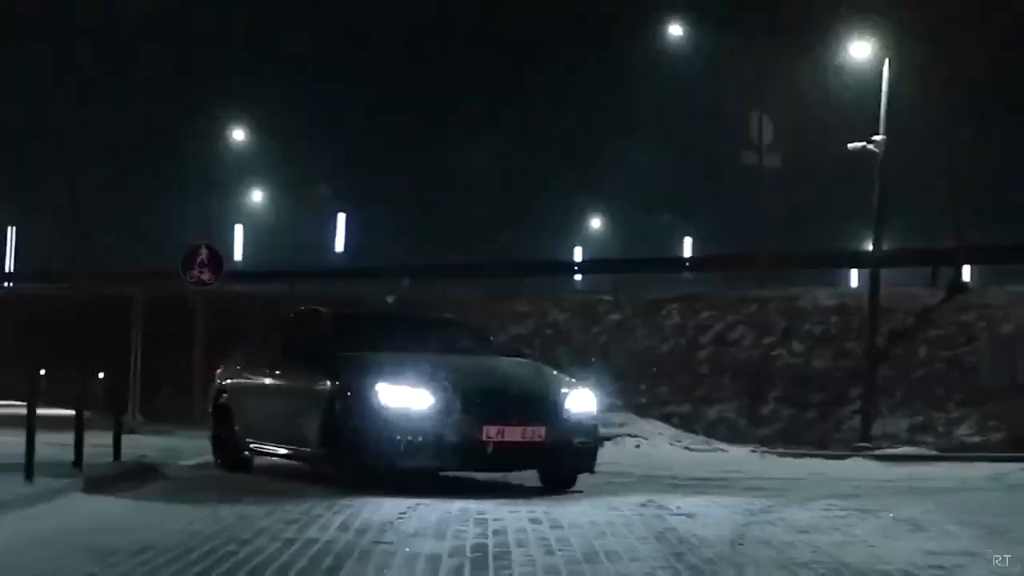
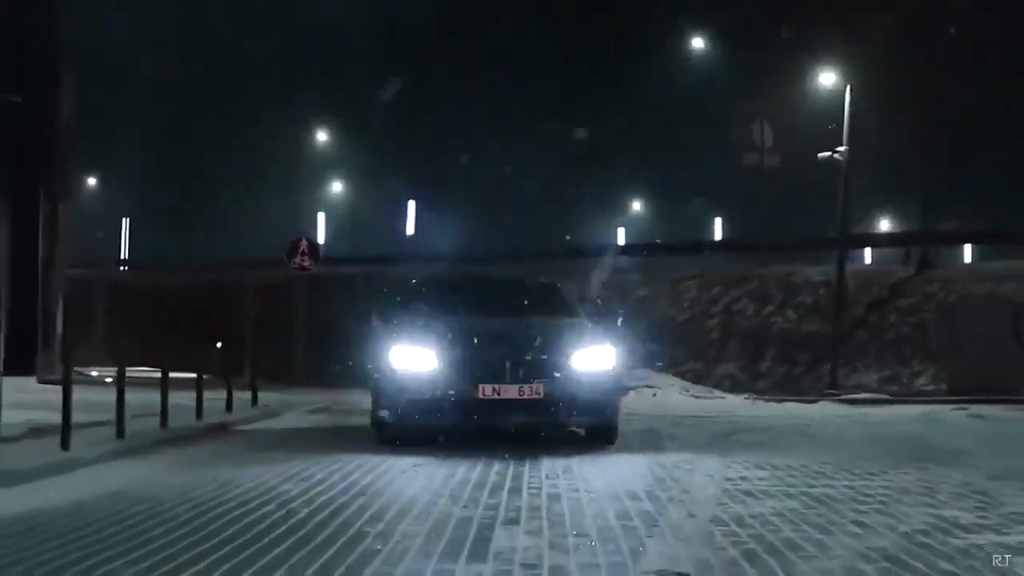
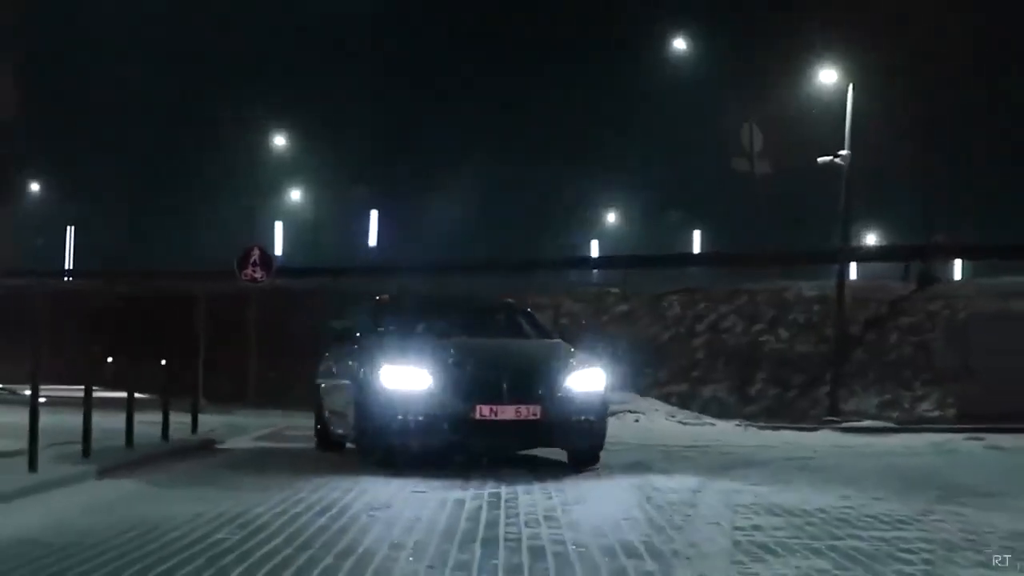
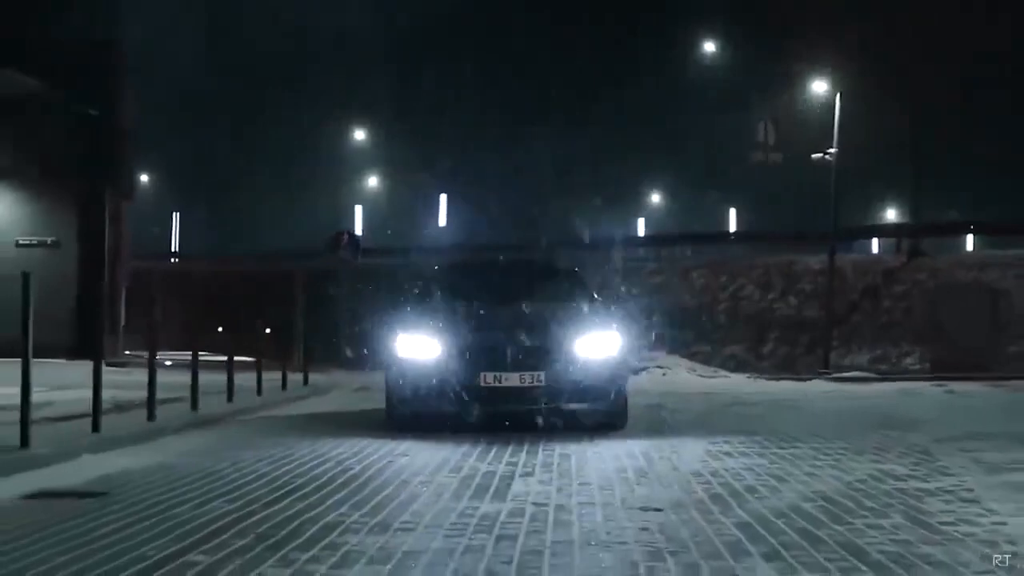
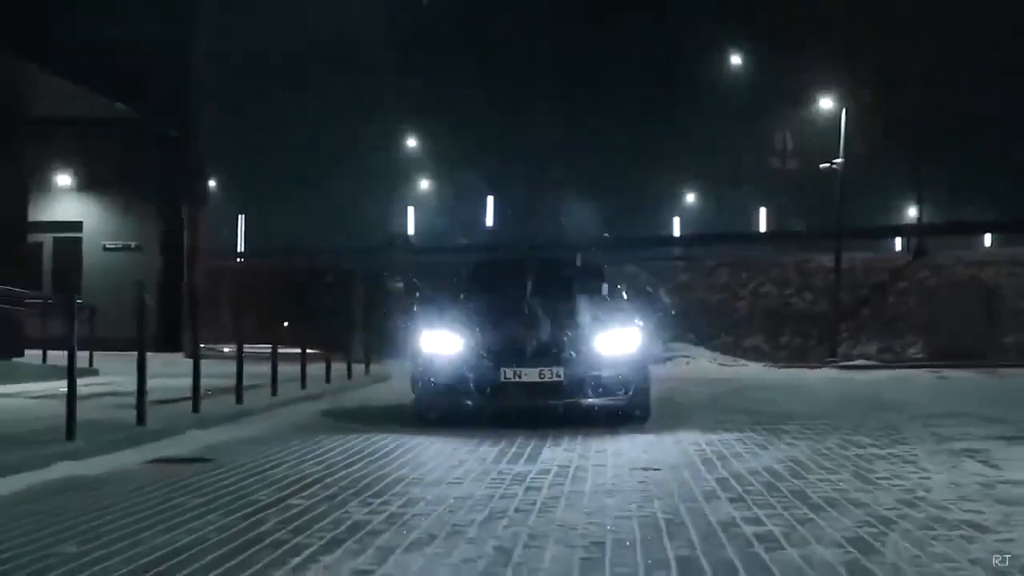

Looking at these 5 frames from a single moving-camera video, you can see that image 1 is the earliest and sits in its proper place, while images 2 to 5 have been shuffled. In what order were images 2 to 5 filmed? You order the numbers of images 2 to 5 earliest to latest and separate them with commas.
3, 2, 4, 5
